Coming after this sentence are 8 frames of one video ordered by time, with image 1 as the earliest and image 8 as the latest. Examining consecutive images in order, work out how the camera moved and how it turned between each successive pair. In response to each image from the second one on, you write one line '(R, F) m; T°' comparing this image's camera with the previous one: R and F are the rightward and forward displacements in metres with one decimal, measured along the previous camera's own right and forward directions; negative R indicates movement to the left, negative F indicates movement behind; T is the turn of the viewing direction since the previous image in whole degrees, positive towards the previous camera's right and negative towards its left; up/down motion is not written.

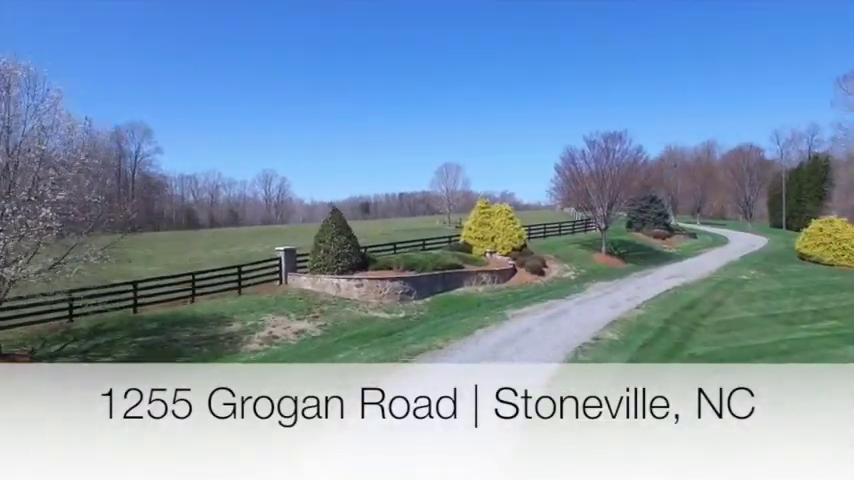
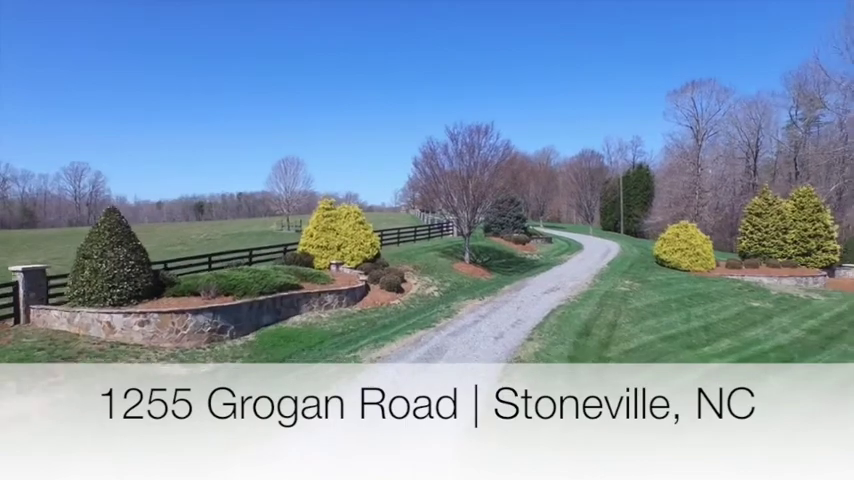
(+0.3, +3.3) m; +16°
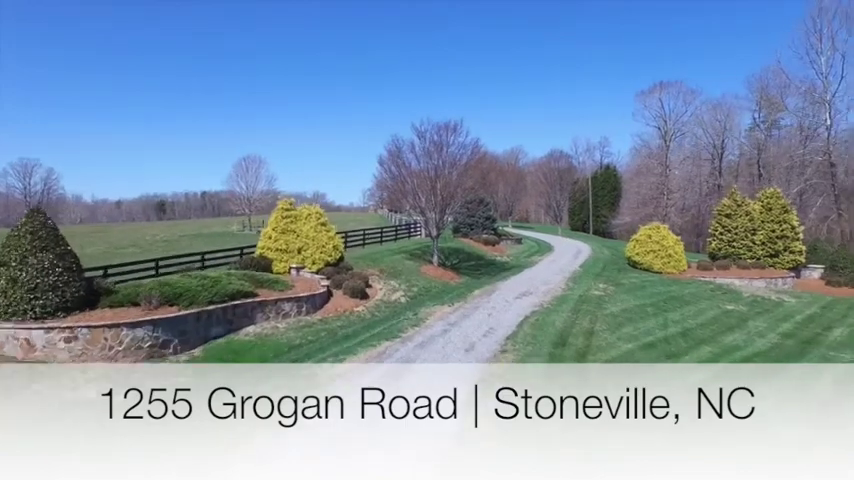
(+0.1, +0.7) m; +3°
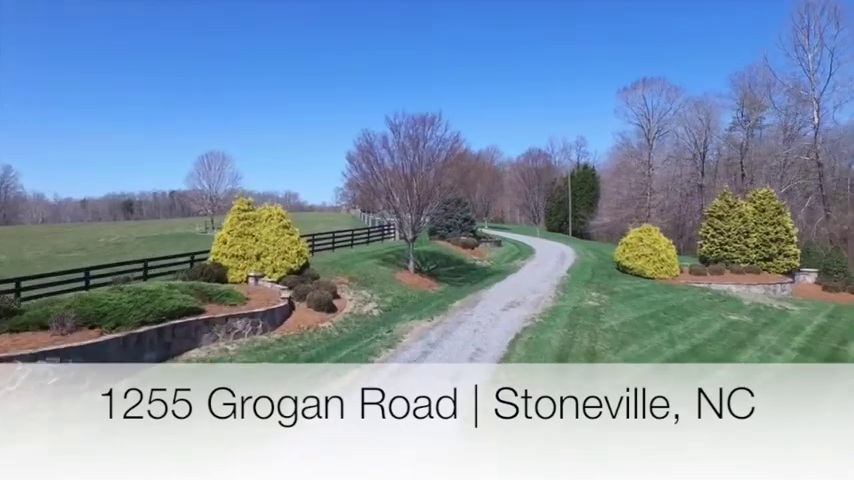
(0.0, +1.5) m; +3°
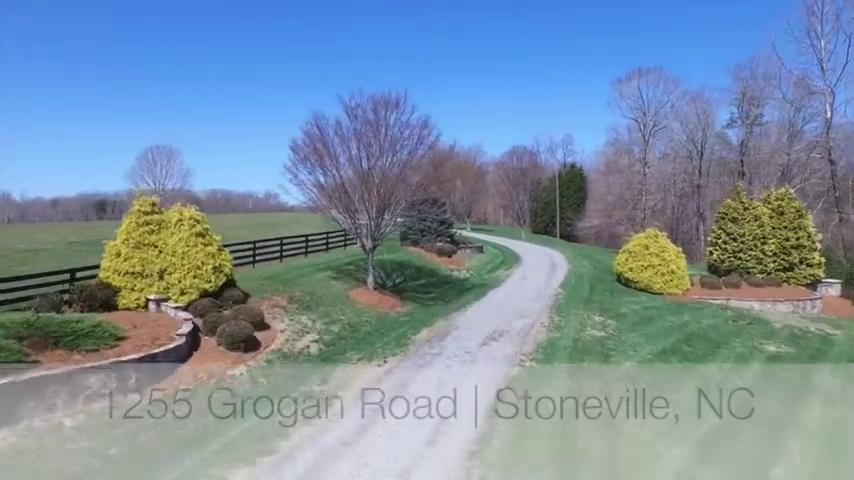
(+0.4, +2.7) m; +2°
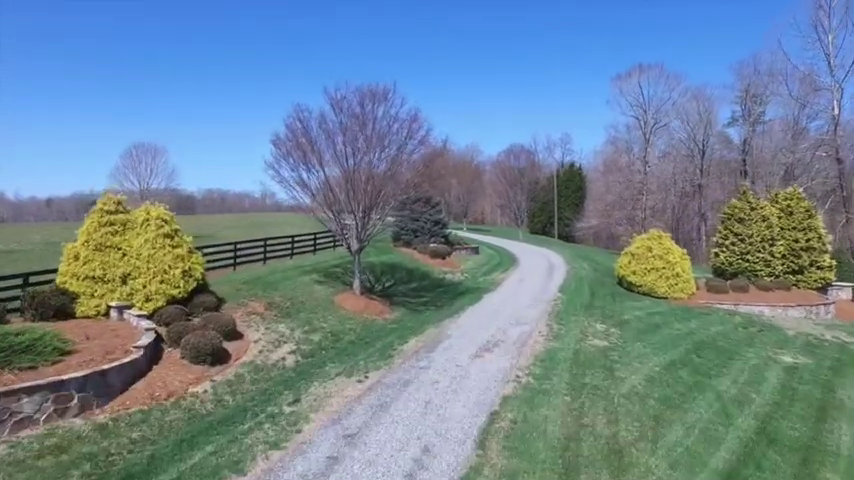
(+0.1, +0.8) m; 0°
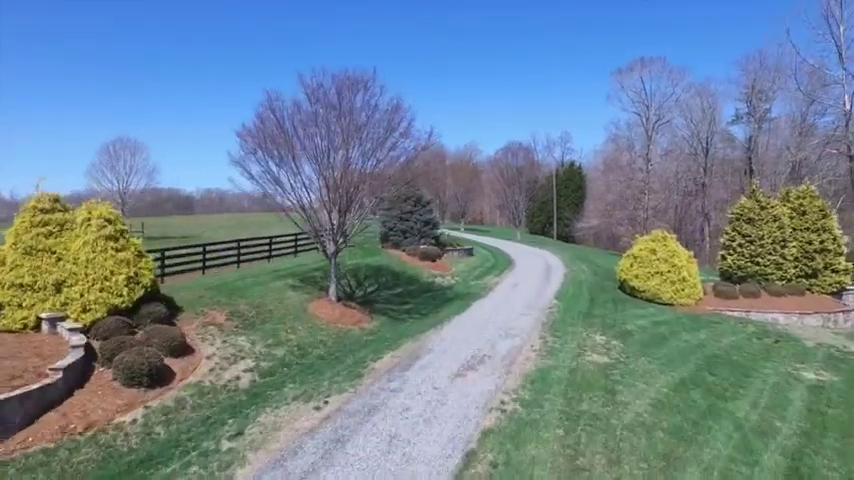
(+0.3, +1.0) m; 0°
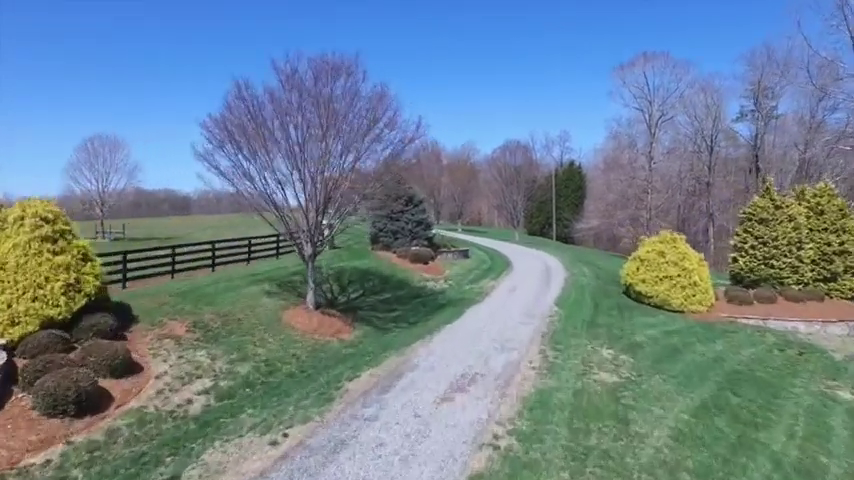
(+0.2, +1.0) m; 0°
